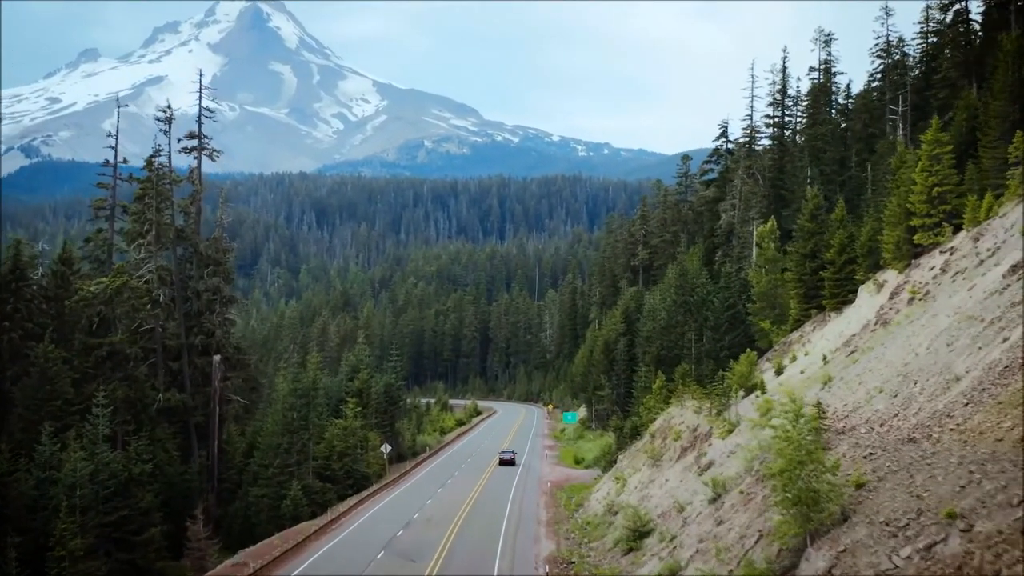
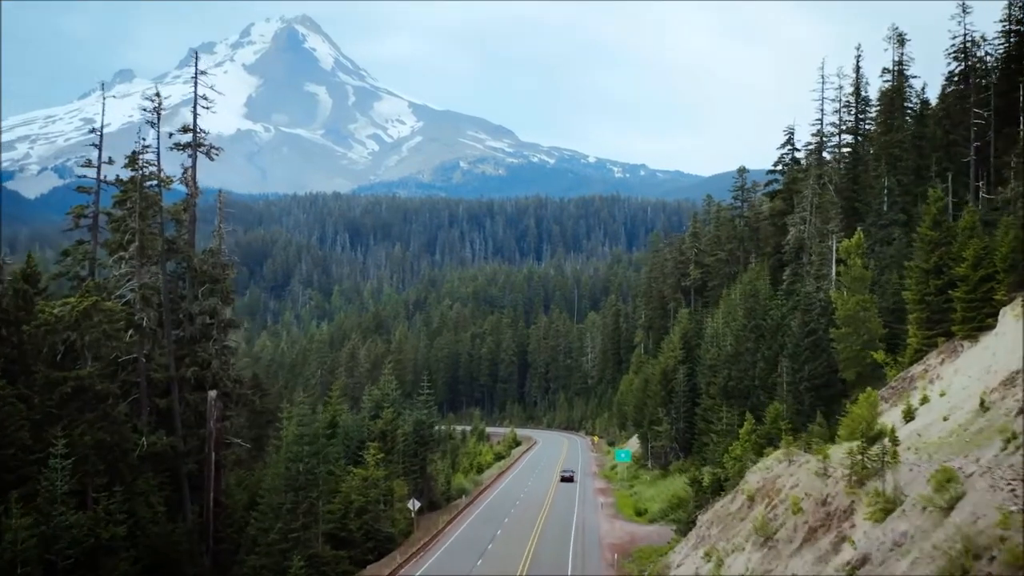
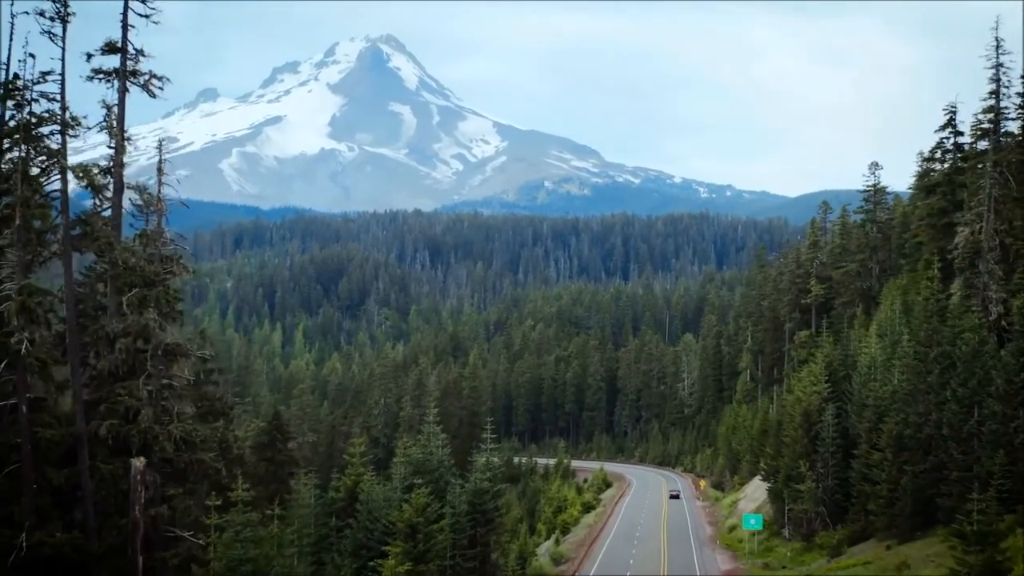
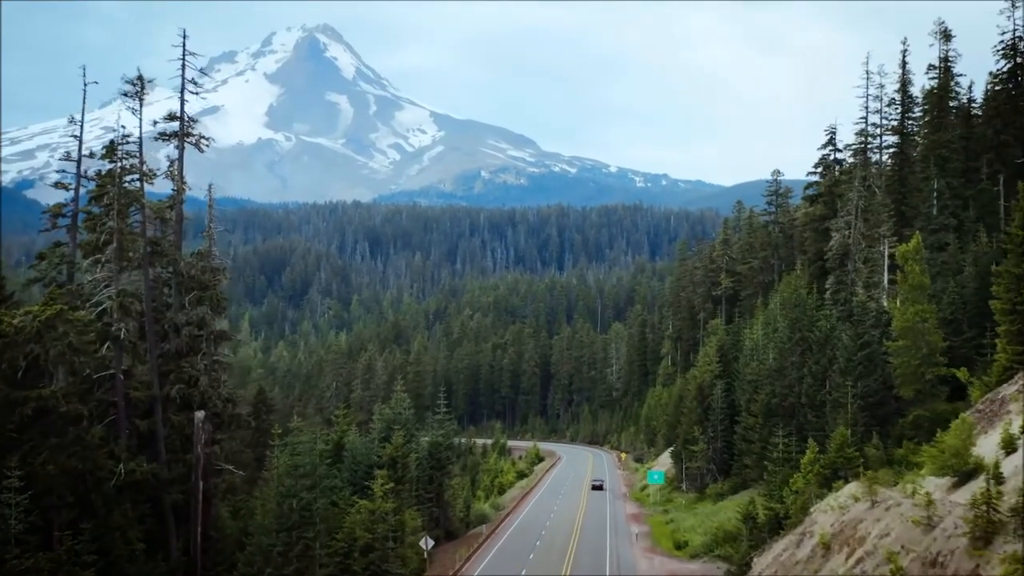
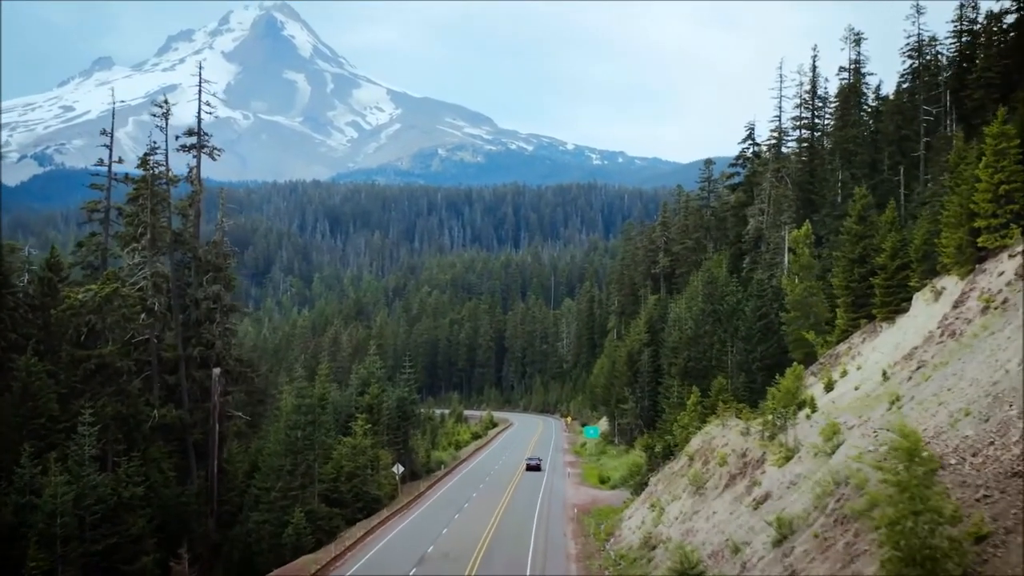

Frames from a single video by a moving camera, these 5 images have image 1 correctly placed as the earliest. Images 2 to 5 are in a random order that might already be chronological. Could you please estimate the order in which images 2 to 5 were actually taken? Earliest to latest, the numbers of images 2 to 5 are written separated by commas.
5, 2, 4, 3
